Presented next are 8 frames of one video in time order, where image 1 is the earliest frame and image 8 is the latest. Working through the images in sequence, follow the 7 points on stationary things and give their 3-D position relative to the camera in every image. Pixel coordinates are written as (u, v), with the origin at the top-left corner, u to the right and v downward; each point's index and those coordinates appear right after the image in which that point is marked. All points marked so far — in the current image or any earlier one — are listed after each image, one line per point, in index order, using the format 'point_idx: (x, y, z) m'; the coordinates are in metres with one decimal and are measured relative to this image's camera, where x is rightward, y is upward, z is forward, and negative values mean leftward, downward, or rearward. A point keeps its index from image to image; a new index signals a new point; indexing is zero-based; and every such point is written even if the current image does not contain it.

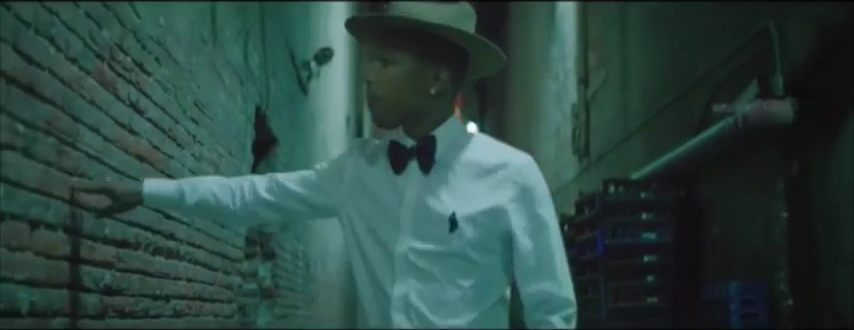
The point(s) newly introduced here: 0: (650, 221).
0: (+1.3, -0.4, +5.7) m
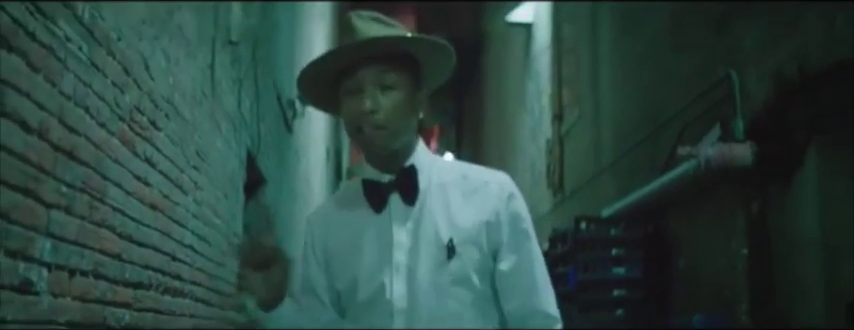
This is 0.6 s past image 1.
0: (+1.3, -0.6, +6.3) m
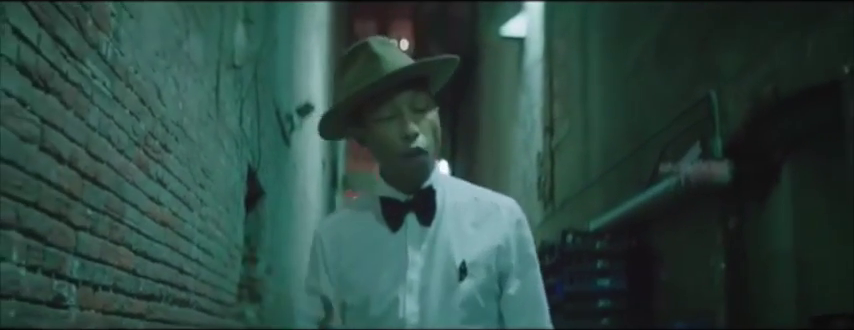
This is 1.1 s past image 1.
0: (+1.3, -0.7, +6.6) m
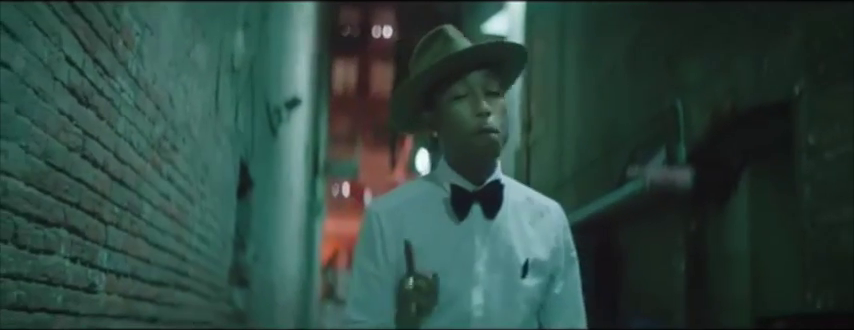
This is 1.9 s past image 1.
0: (+1.1, -0.7, +7.0) m
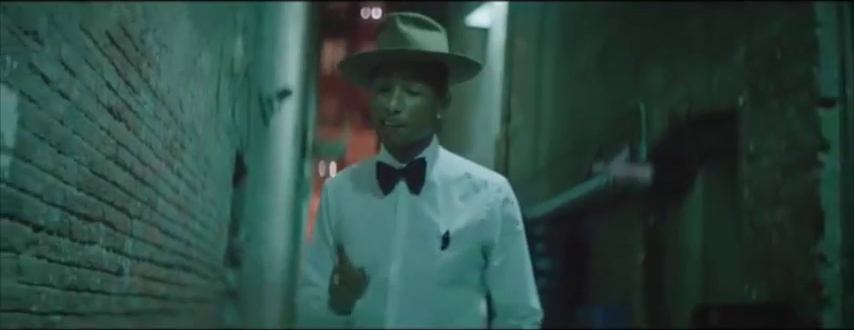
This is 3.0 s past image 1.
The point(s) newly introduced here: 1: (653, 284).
0: (+1.0, -0.7, +7.6) m
1: (+1.7, -0.9, +7.1) m
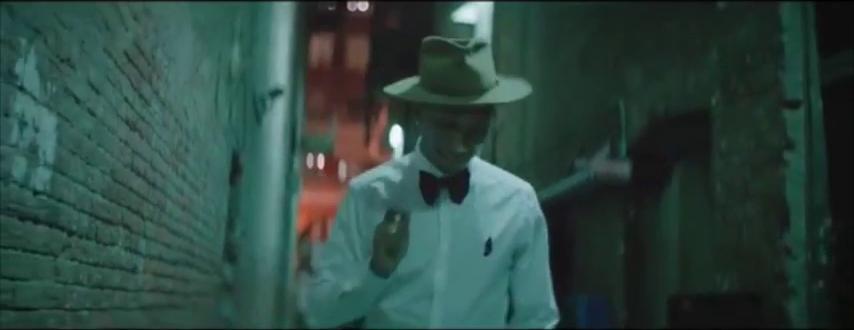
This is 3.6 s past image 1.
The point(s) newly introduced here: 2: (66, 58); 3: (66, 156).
0: (+0.9, -0.6, +7.9) m
1: (+1.6, -0.8, +7.5) m
2: (-1.1, +0.3, +2.9) m
3: (-1.1, 0.0, +3.0) m
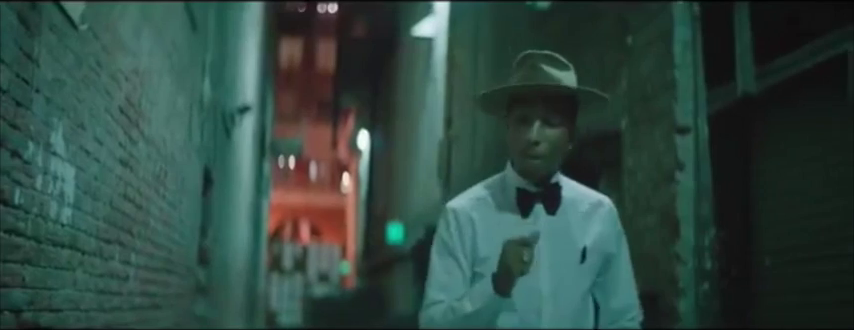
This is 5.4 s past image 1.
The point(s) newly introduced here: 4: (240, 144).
0: (+0.4, -0.7, +8.8) m
1: (+1.2, -0.9, +8.4) m
2: (-1.4, +0.2, +3.8) m
3: (-1.4, -0.1, +3.9) m
4: (-2.1, +0.2, +10.5) m
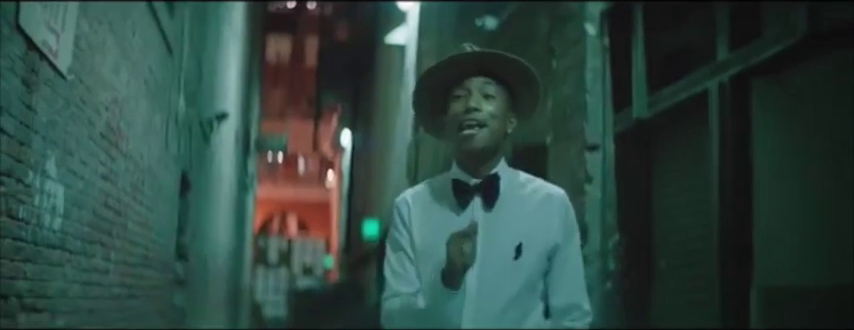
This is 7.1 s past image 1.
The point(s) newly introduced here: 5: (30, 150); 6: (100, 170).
0: (0.0, -0.8, +9.8) m
1: (+0.8, -1.0, +9.3) m
2: (-1.8, +0.1, +4.7) m
3: (-1.8, -0.2, +4.8) m
4: (-2.5, +0.2, +11.4) m
5: (-1.7, +0.1, +4.1) m
6: (-1.8, 0.0, +5.3) m
